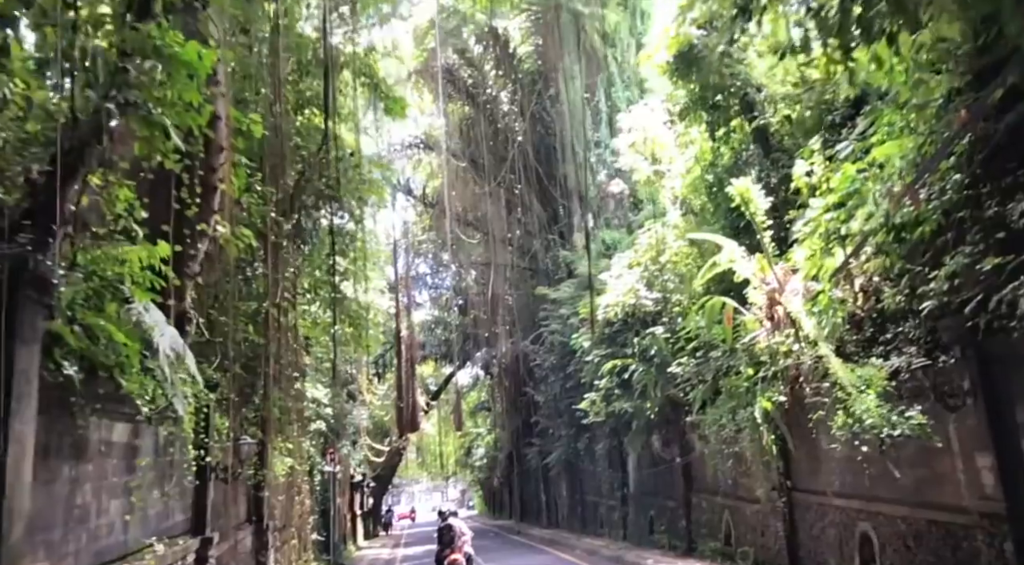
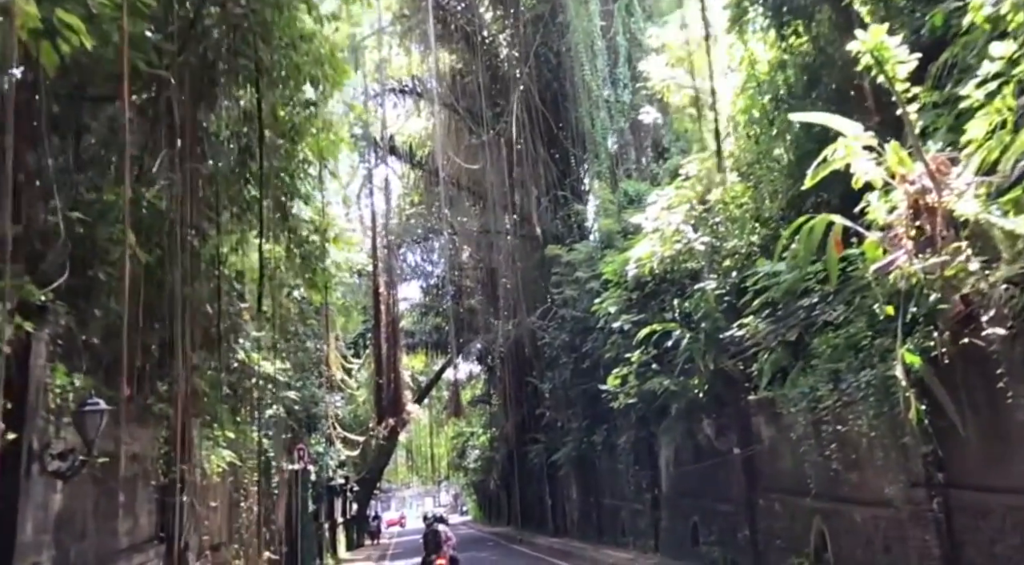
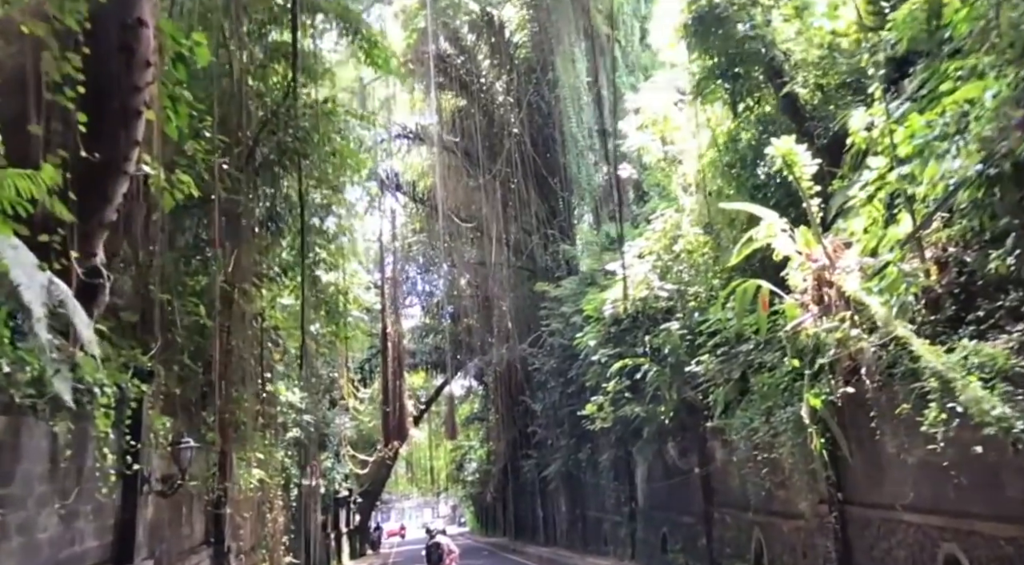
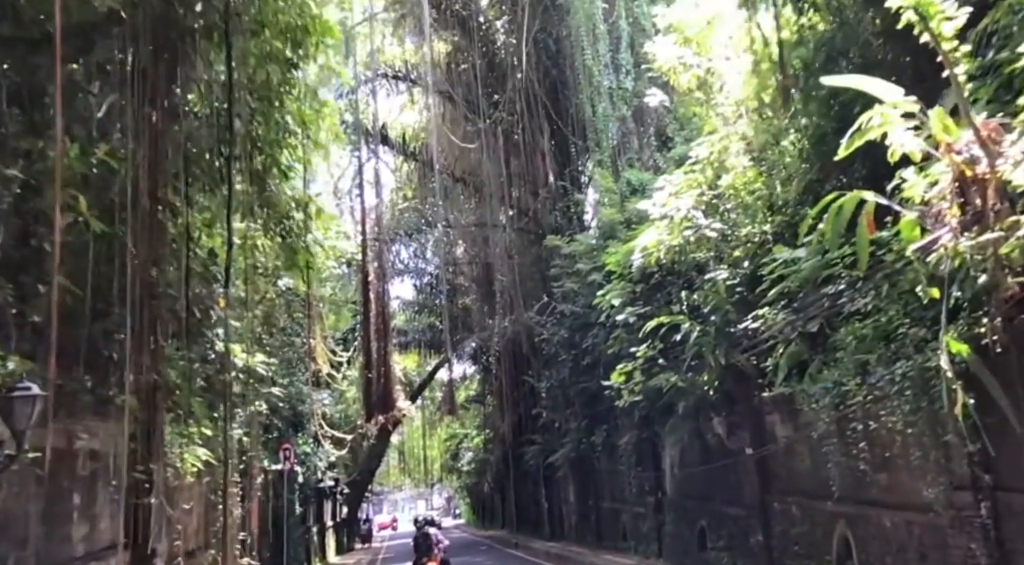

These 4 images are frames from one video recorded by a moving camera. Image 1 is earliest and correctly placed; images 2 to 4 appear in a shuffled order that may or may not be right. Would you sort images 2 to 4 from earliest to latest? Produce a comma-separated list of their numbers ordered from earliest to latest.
3, 2, 4
